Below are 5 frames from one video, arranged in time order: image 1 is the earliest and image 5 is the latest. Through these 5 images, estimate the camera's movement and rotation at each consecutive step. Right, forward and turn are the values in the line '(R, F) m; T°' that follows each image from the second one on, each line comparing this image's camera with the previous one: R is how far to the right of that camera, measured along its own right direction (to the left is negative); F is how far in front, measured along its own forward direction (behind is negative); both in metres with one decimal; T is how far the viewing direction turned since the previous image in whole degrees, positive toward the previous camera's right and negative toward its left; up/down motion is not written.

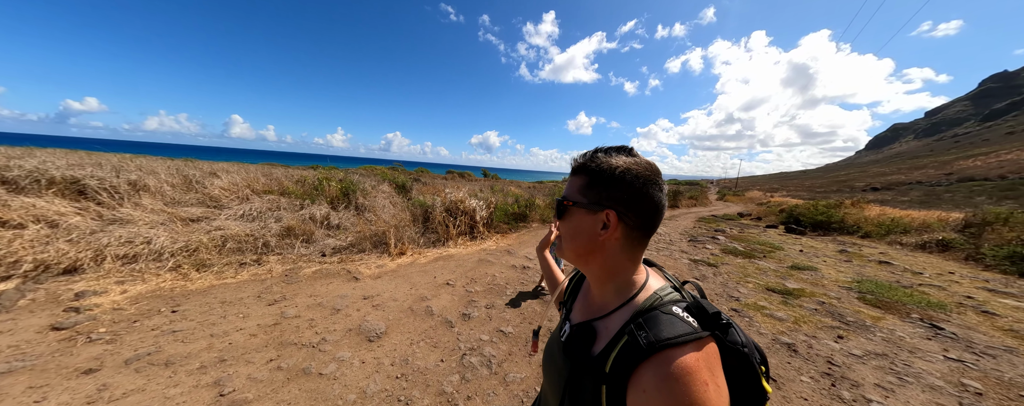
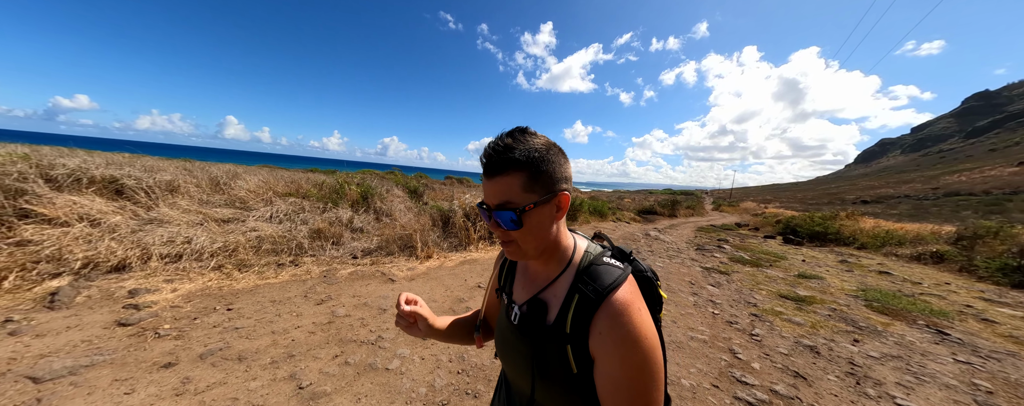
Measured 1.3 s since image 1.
(-0.6, -0.2) m; +1°
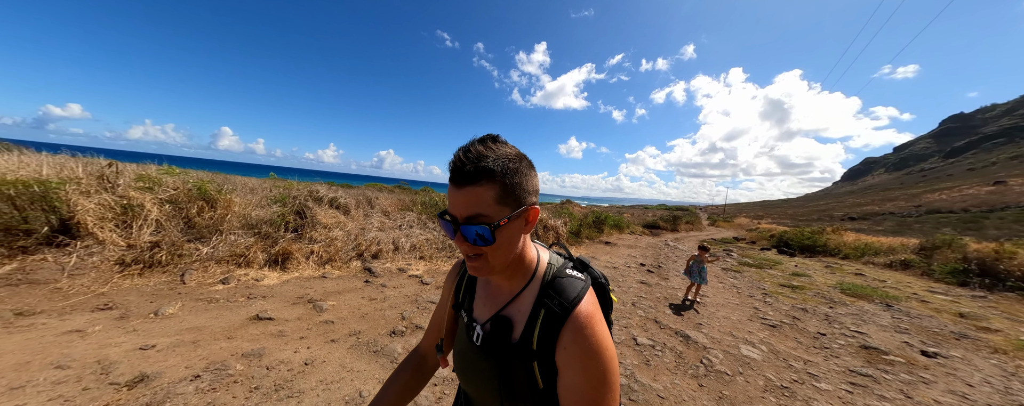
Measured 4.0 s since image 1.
(-2.3, -2.0) m; +1°
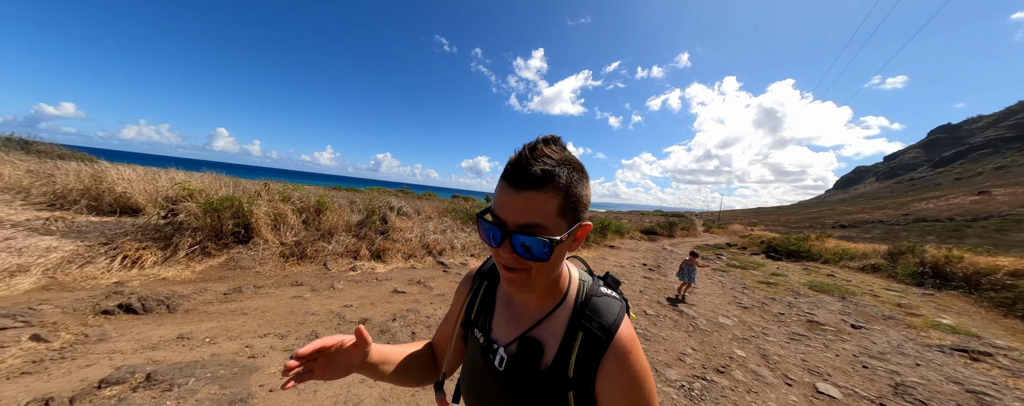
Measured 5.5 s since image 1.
(-1.0, -1.5) m; +1°
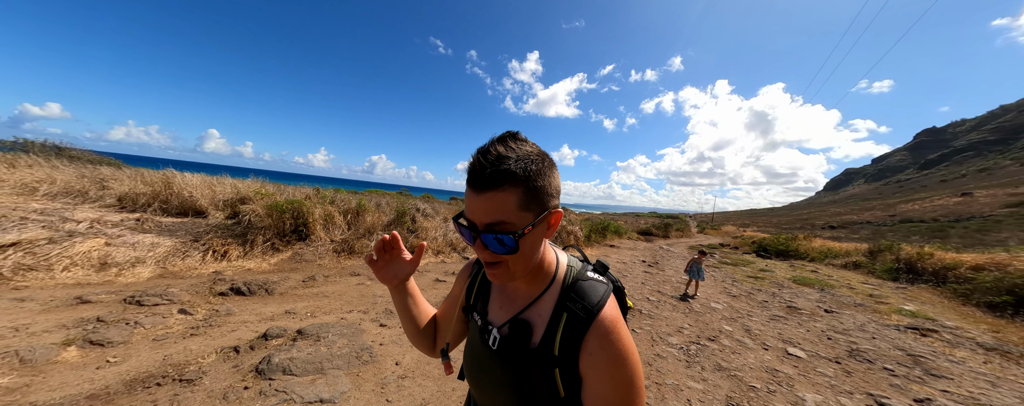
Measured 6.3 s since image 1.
(-0.6, -0.8) m; +1°
